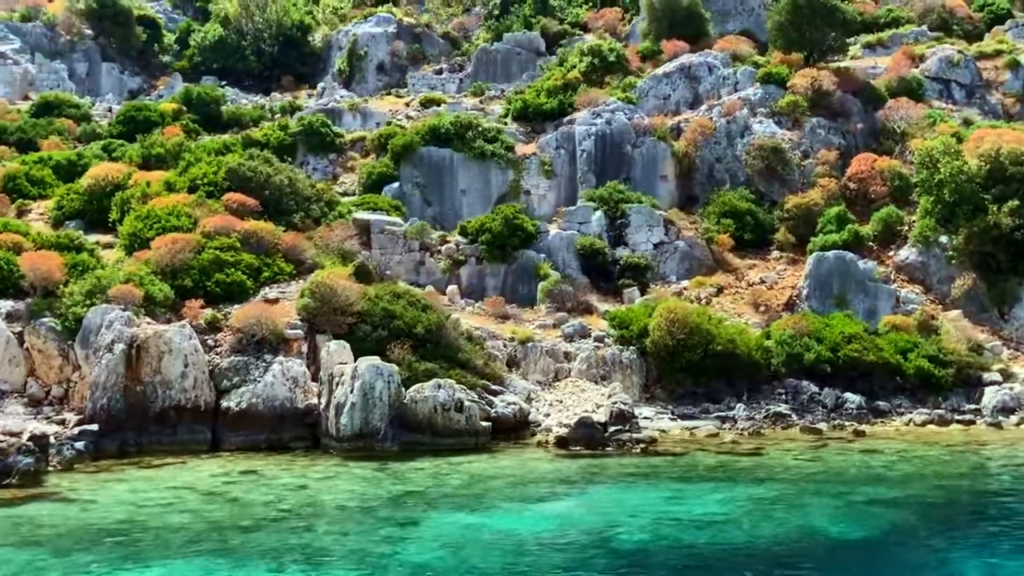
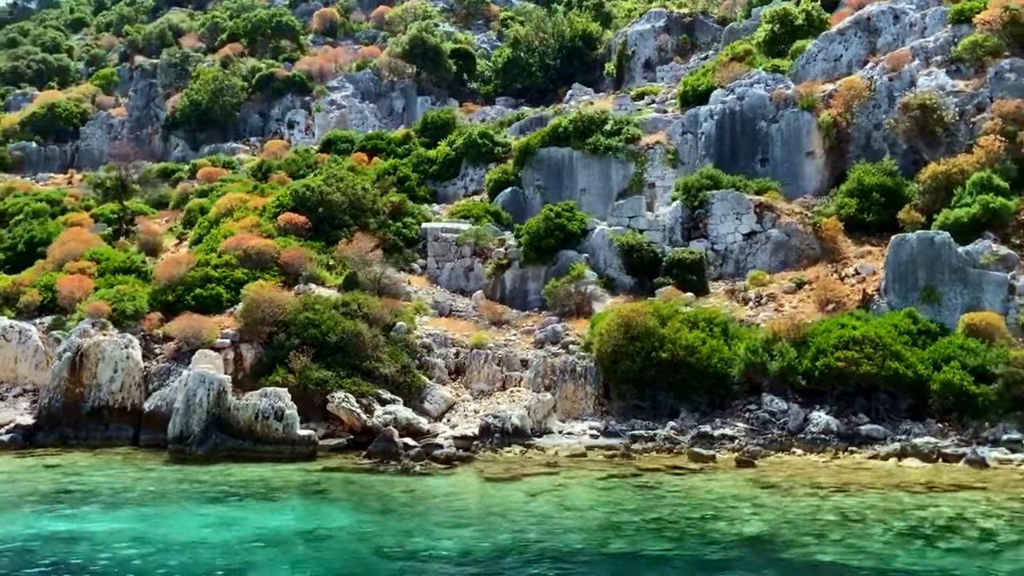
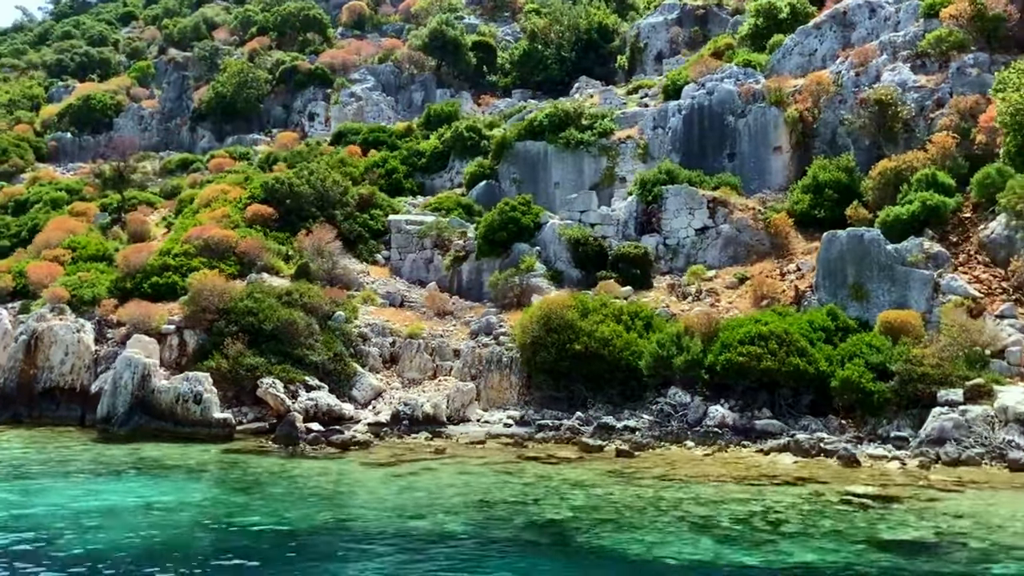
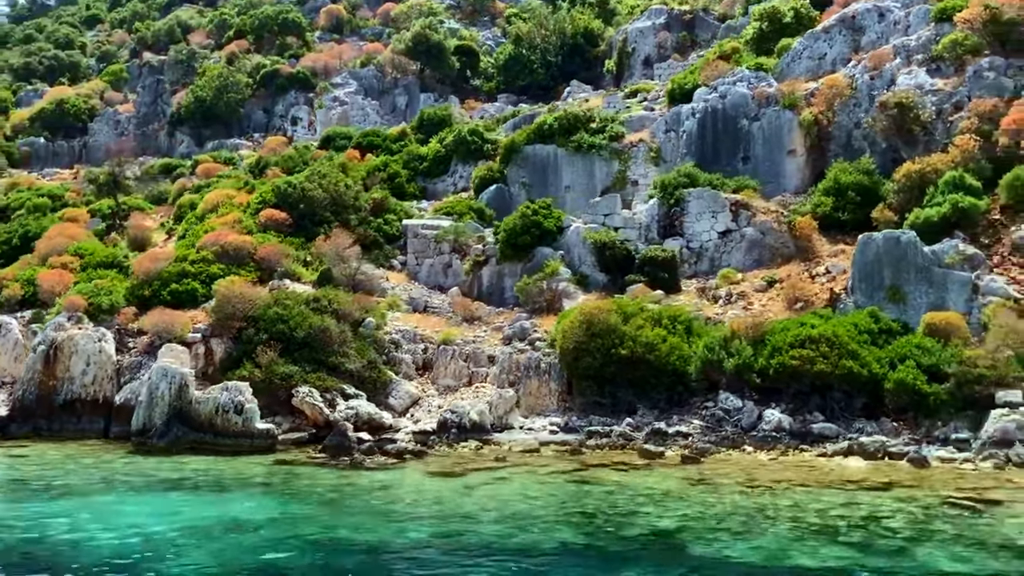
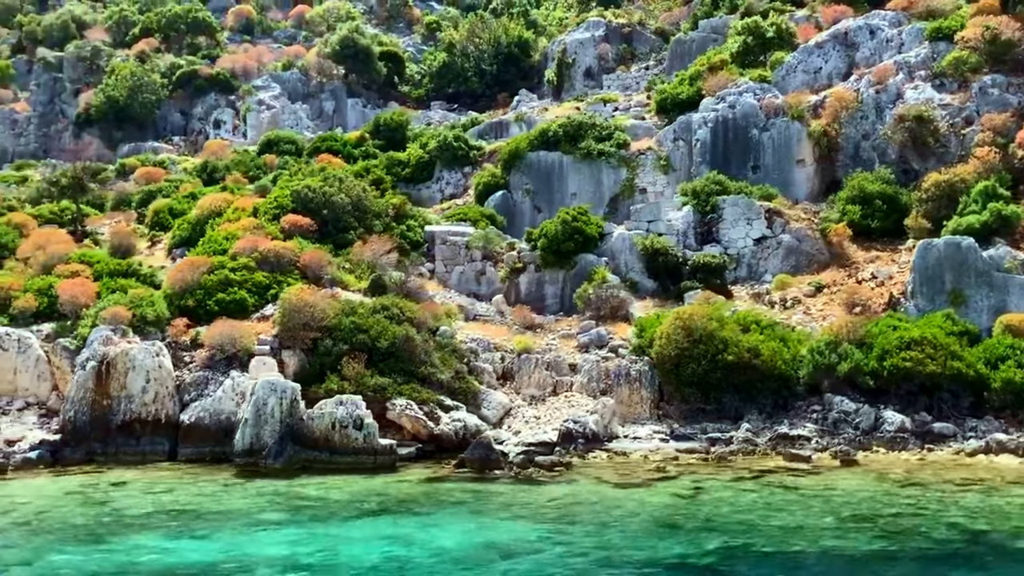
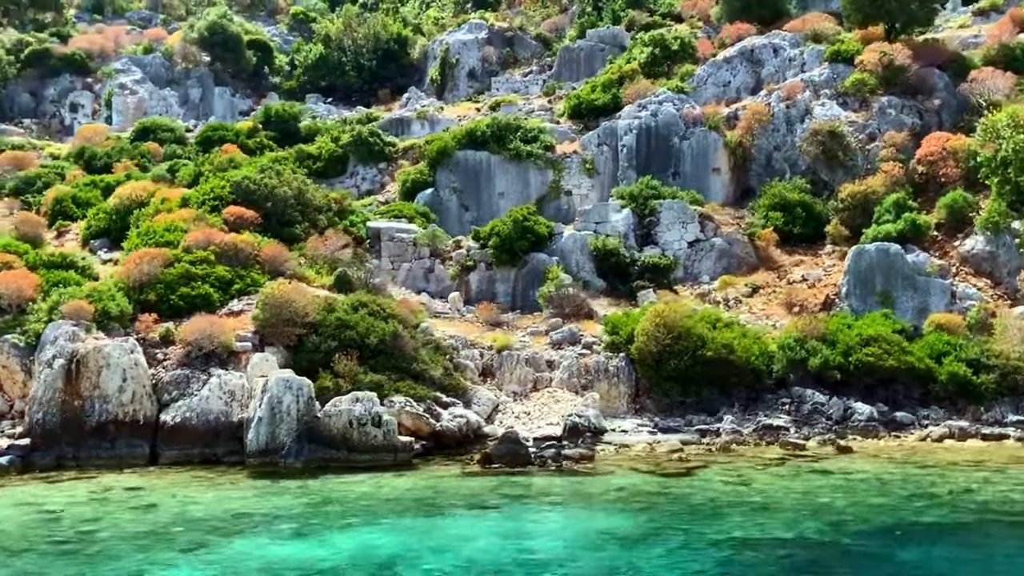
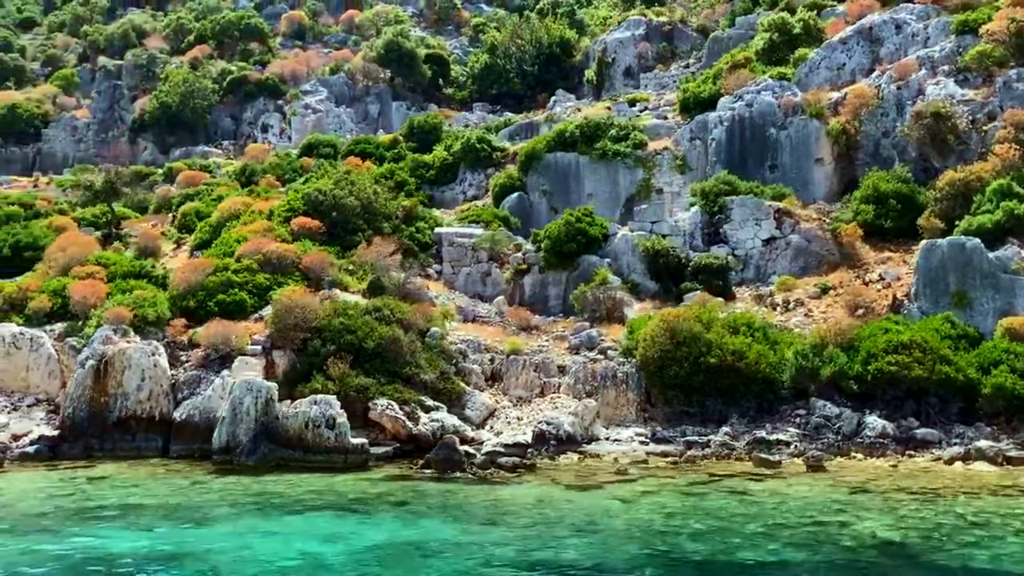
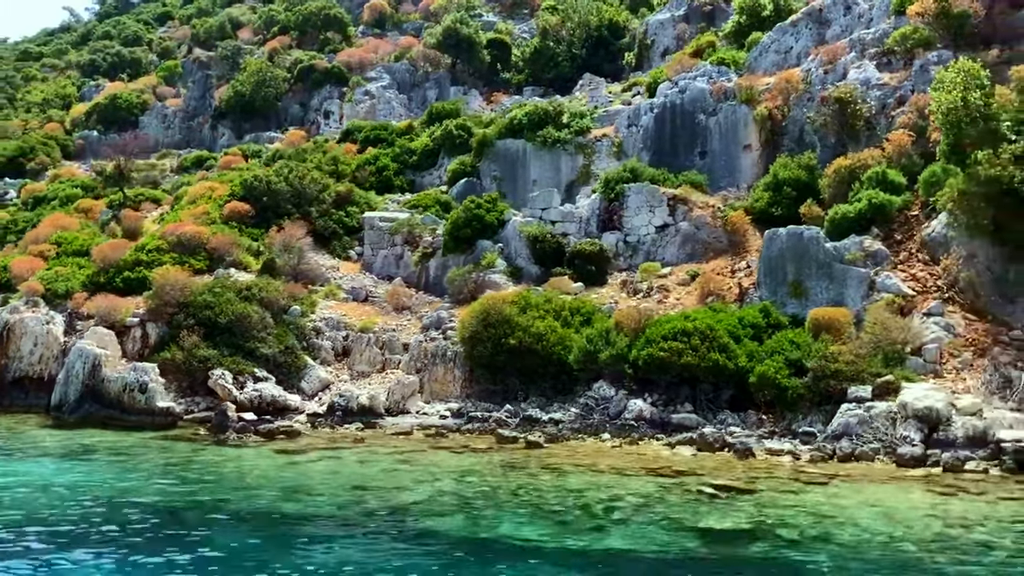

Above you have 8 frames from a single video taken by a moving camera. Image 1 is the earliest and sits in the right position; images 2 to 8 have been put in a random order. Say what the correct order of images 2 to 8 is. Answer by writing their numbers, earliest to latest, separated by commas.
6, 5, 7, 2, 4, 3, 8
